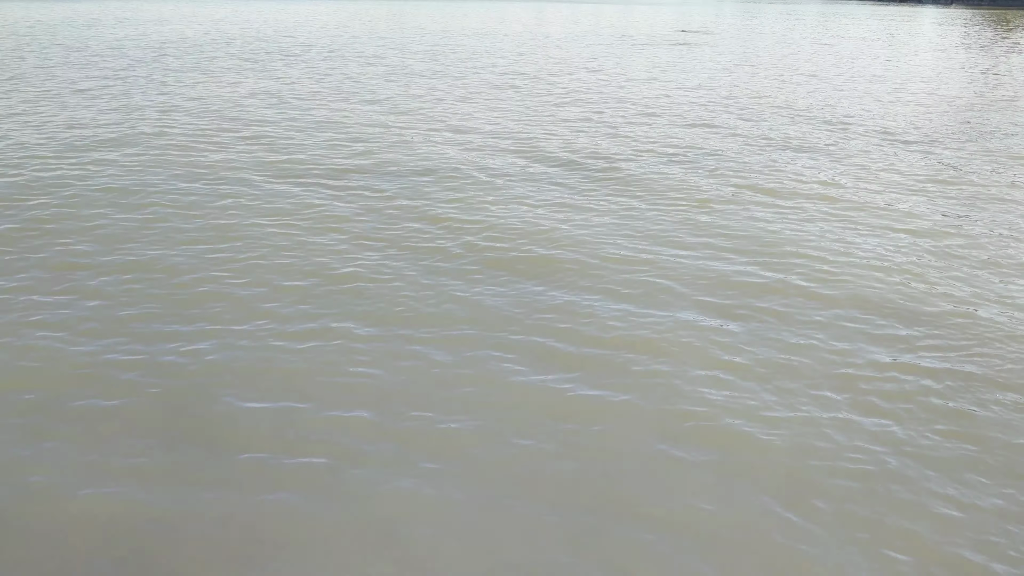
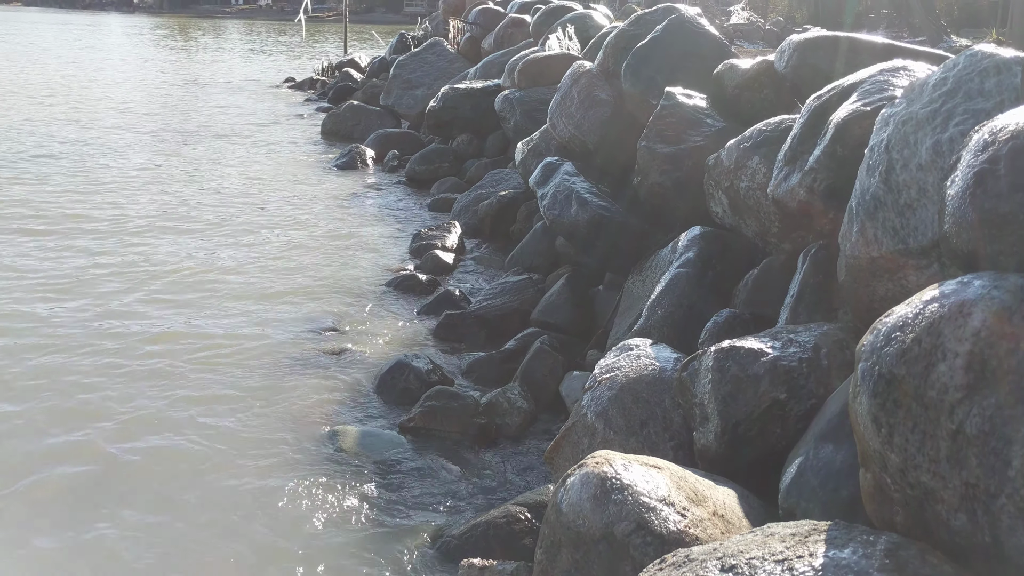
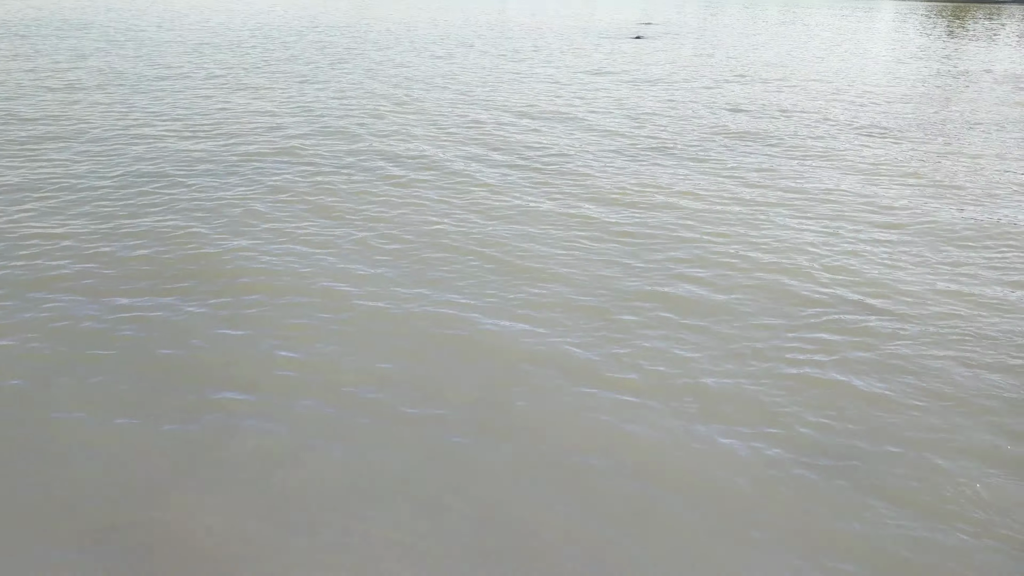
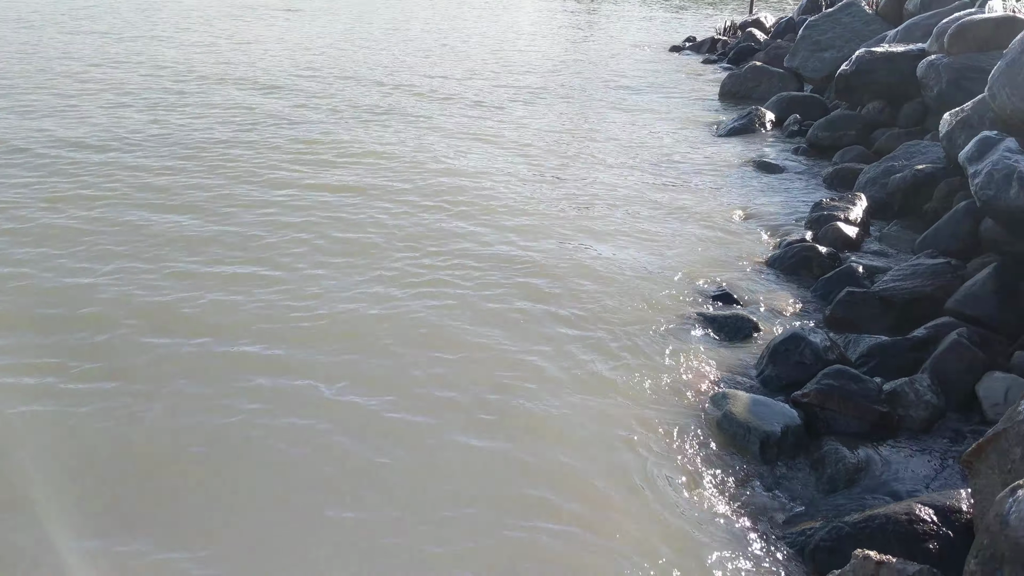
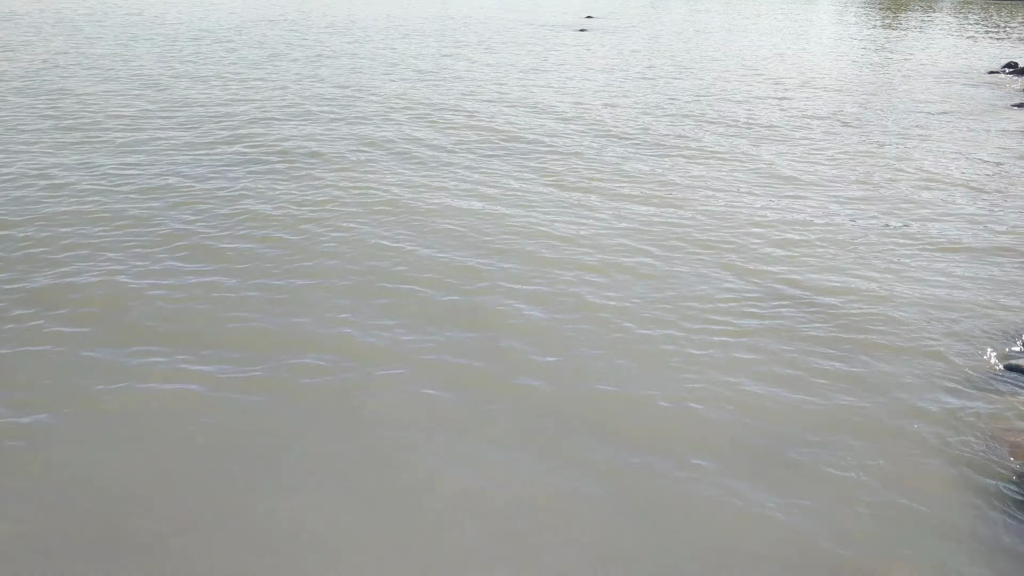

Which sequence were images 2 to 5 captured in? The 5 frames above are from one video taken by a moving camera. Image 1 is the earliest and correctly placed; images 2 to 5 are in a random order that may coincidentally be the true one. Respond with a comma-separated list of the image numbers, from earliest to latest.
3, 5, 4, 2
